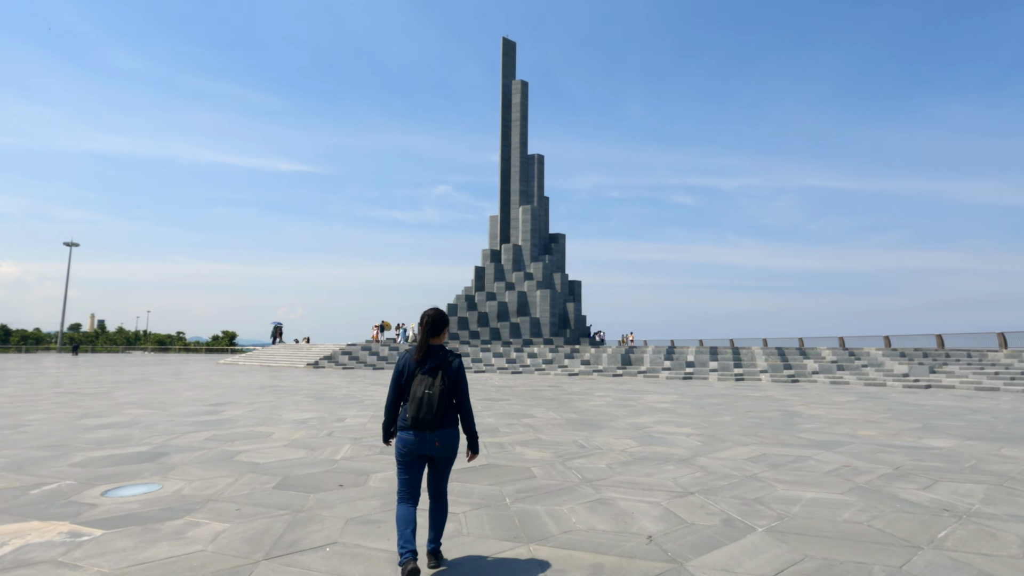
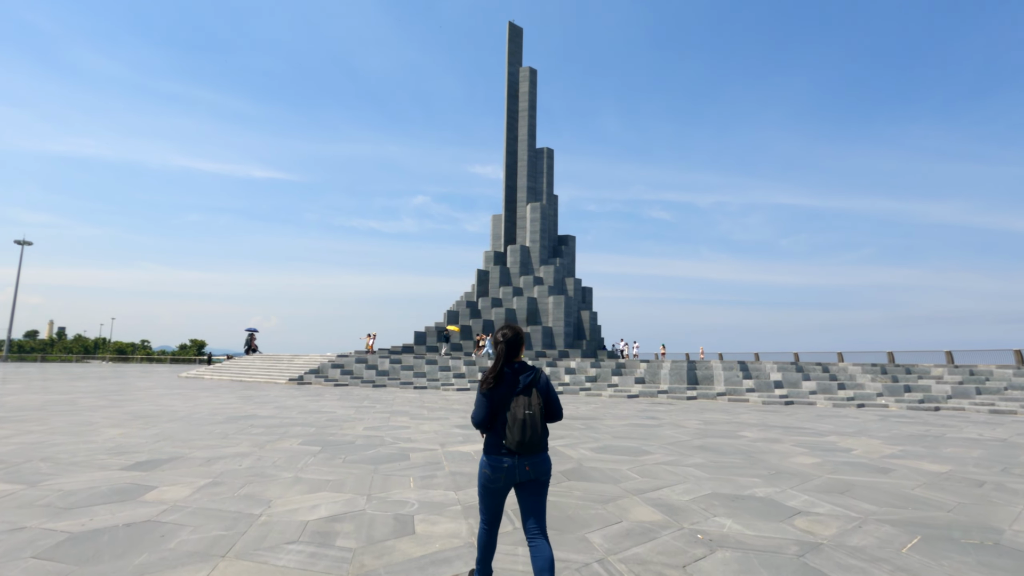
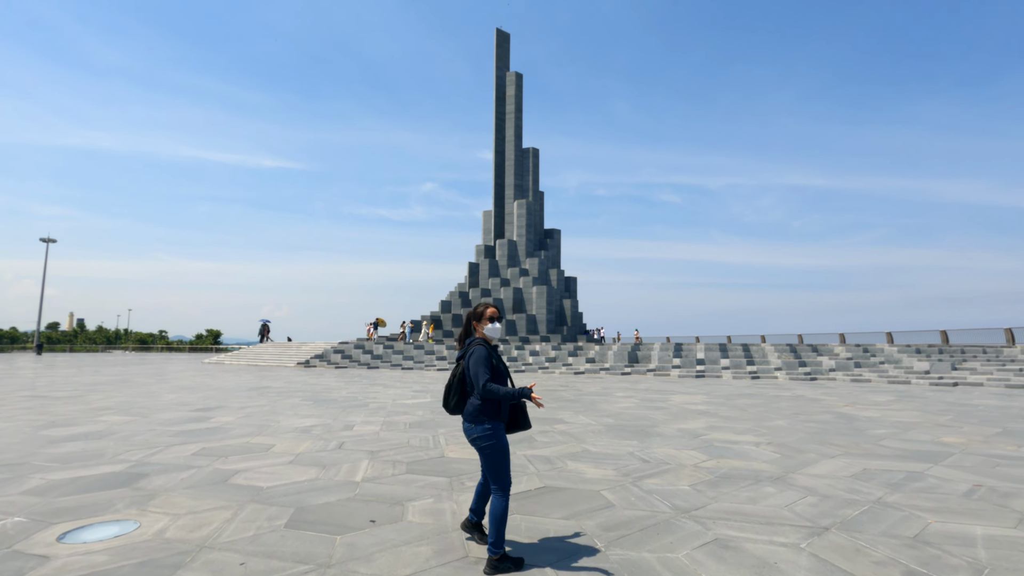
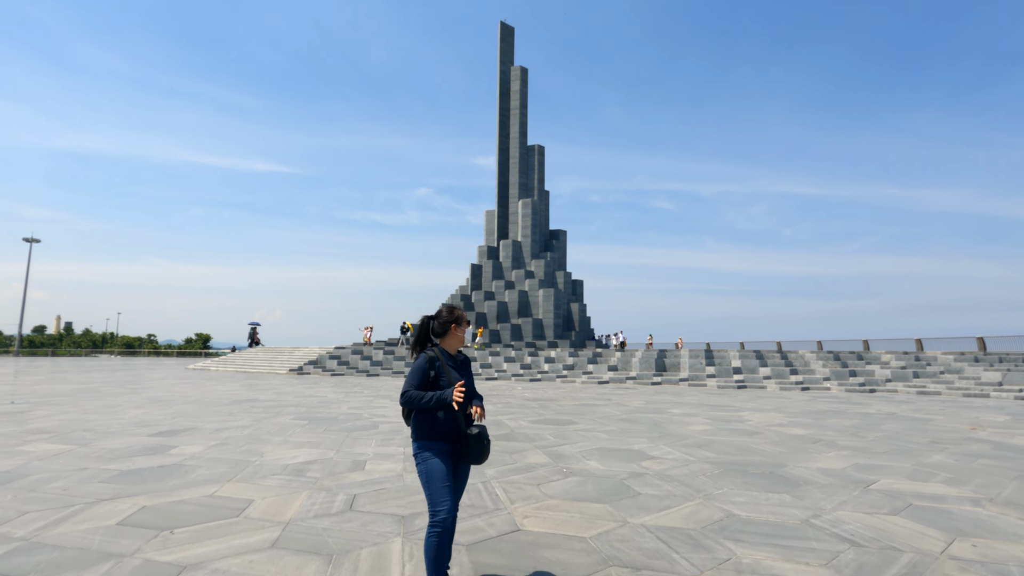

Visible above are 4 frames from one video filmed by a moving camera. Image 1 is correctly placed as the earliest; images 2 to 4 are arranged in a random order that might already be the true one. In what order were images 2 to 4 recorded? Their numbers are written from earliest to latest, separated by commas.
3, 4, 2
